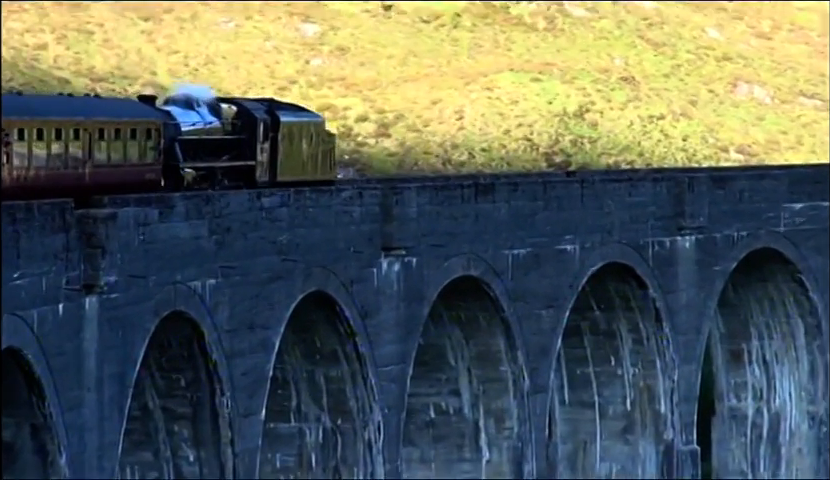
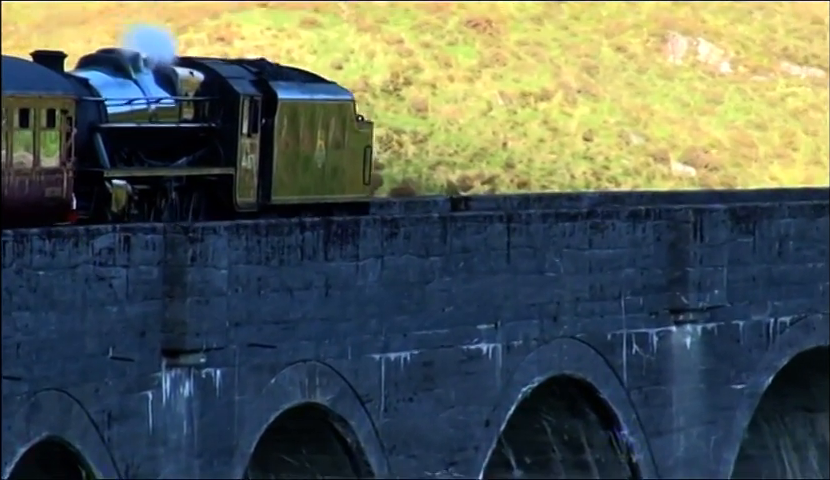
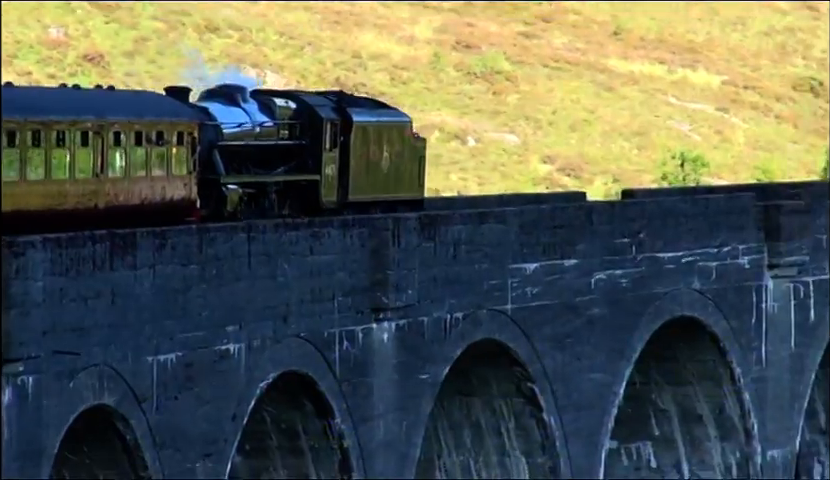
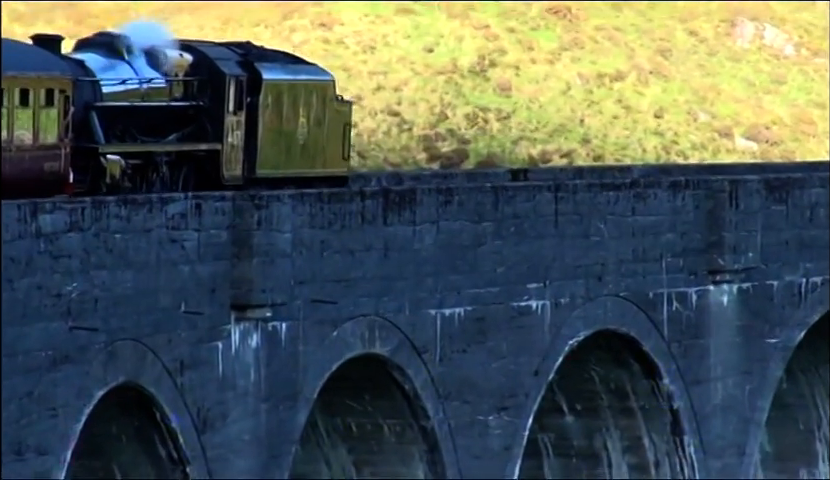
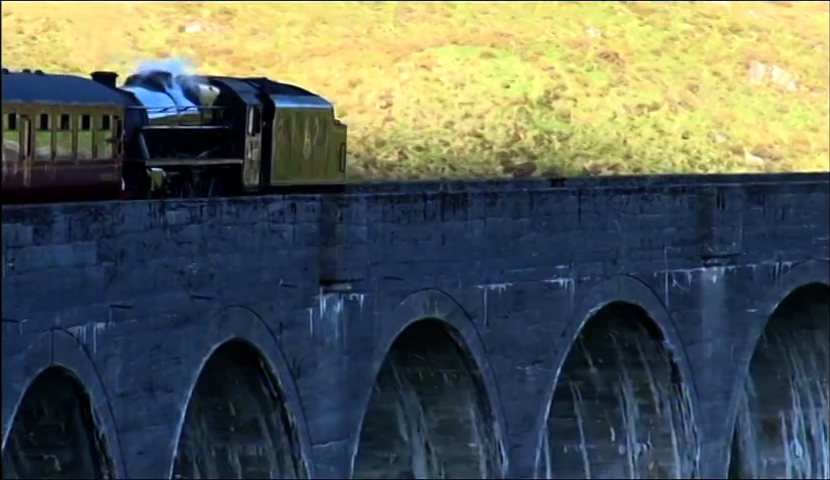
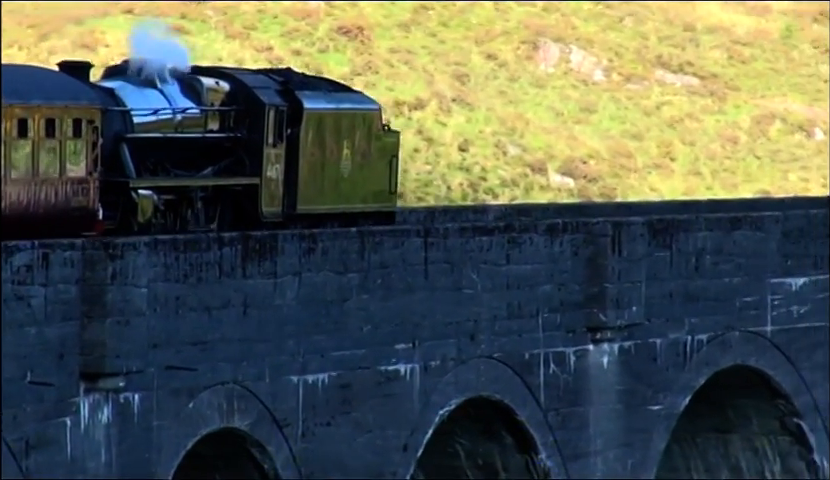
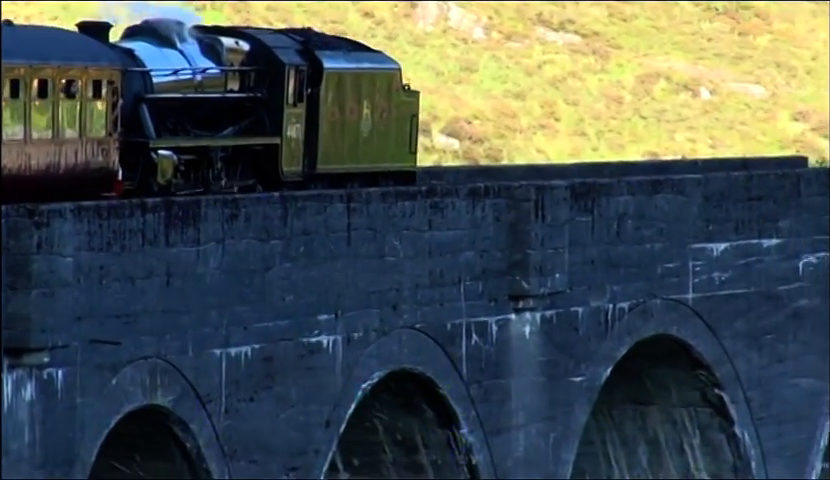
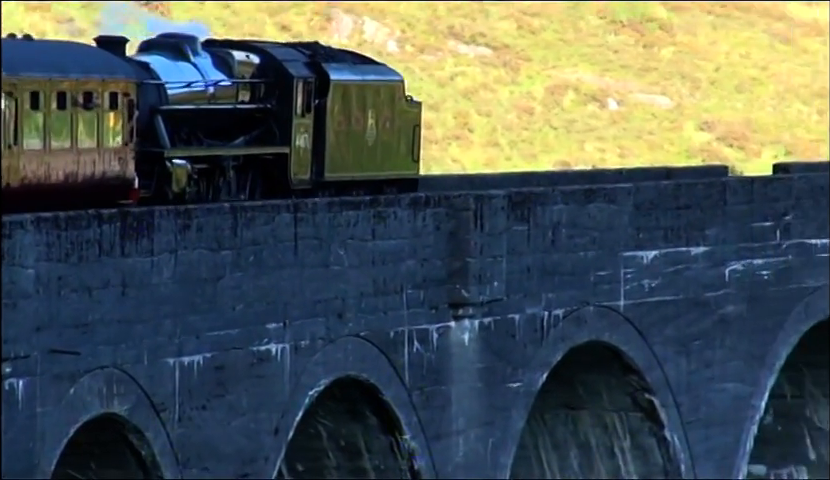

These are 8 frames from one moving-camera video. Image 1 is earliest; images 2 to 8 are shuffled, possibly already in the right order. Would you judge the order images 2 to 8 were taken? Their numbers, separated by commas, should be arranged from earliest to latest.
5, 4, 2, 6, 7, 8, 3
